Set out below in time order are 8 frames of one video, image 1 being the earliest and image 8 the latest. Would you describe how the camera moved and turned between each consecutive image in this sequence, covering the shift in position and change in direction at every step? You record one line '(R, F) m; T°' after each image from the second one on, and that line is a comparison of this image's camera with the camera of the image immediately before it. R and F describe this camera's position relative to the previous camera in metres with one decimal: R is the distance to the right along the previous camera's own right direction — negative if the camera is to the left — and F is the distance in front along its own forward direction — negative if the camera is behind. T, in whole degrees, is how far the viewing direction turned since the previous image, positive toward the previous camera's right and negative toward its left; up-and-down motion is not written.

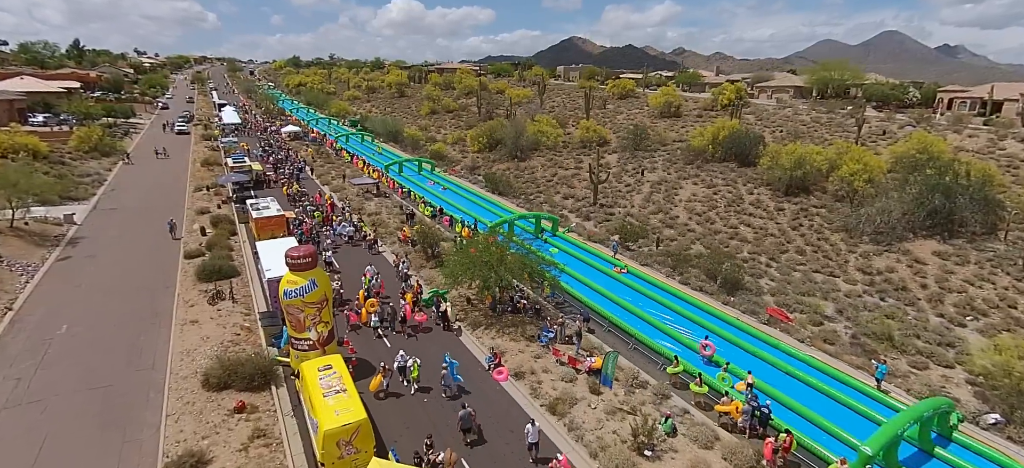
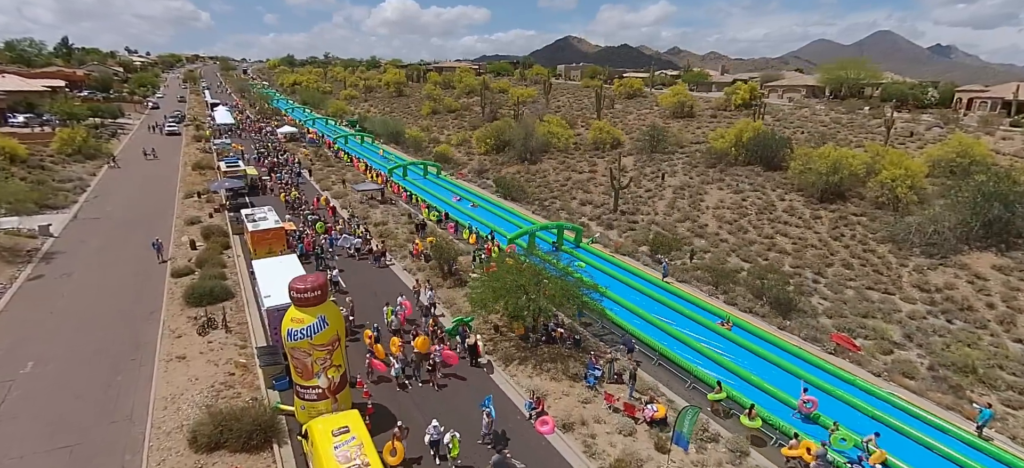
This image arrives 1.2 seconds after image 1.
(-1.3, +2.4) m; +1°
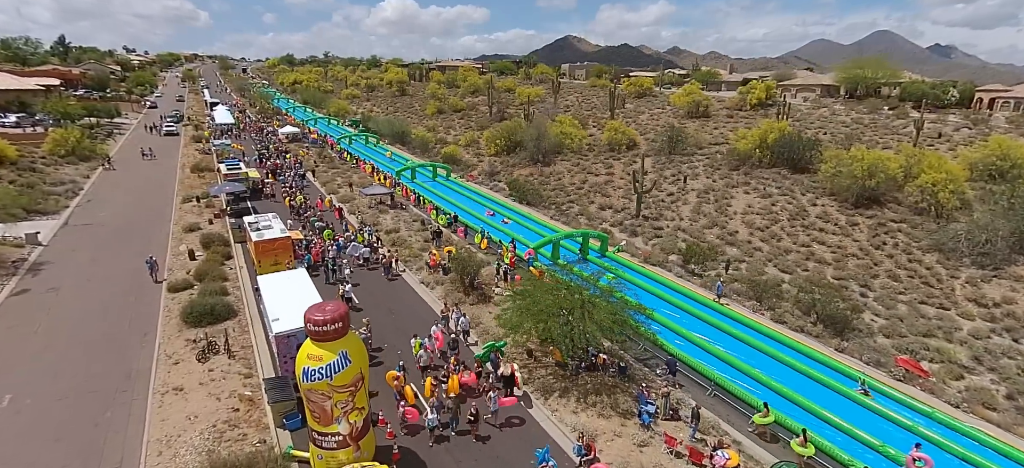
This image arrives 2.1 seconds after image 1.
(-1.1, +1.7) m; 0°
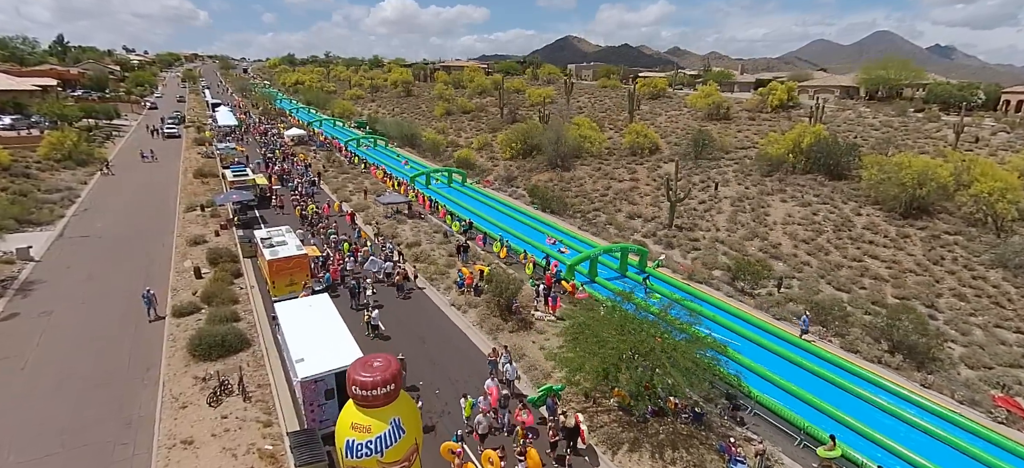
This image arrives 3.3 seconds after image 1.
(-1.5, +1.9) m; 0°
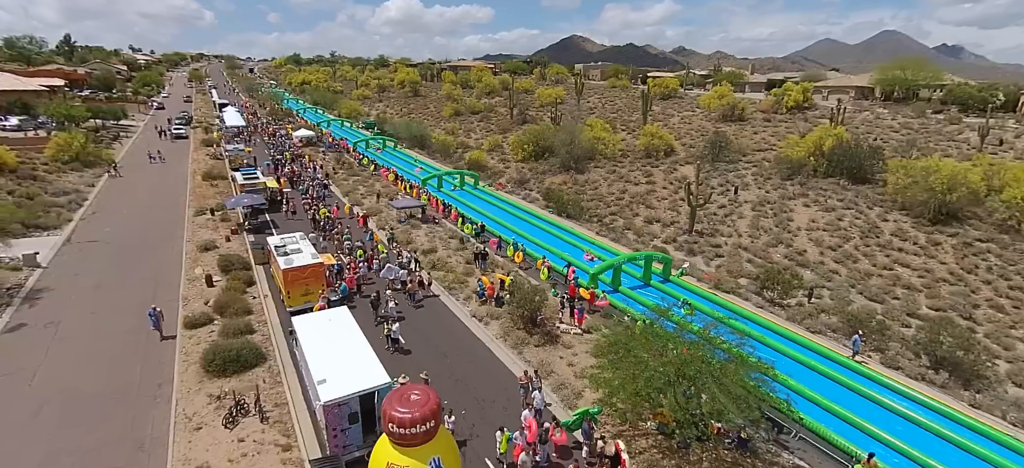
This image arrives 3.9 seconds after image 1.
(-0.7, +0.7) m; 0°
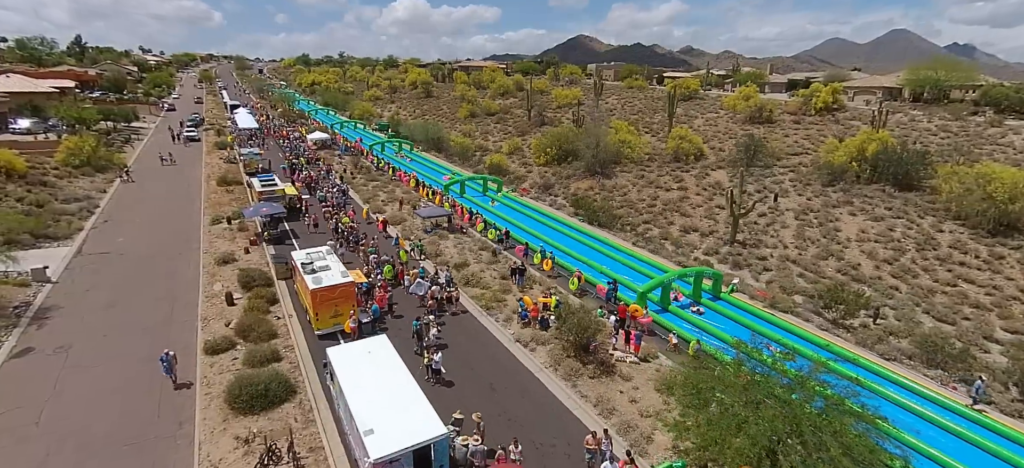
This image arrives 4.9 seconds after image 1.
(-1.4, +1.5) m; -1°
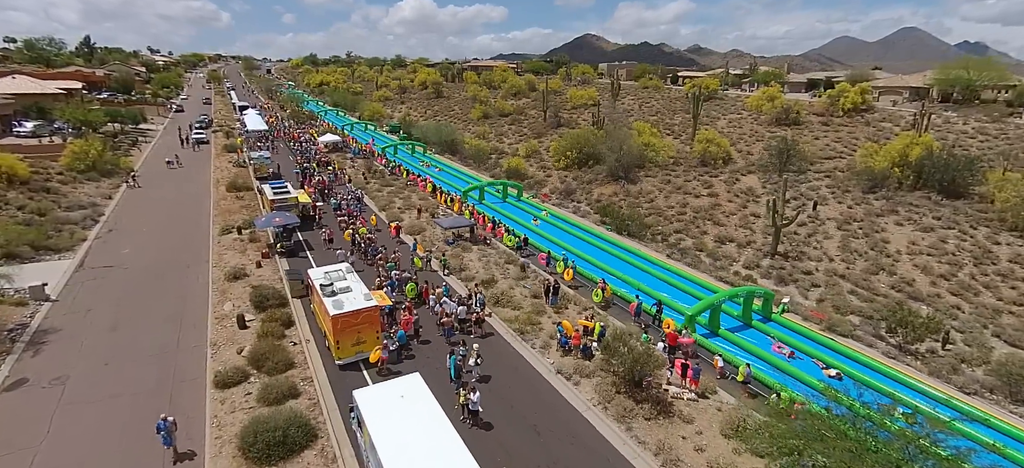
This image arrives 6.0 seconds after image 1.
(-1.0, +1.5) m; -1°
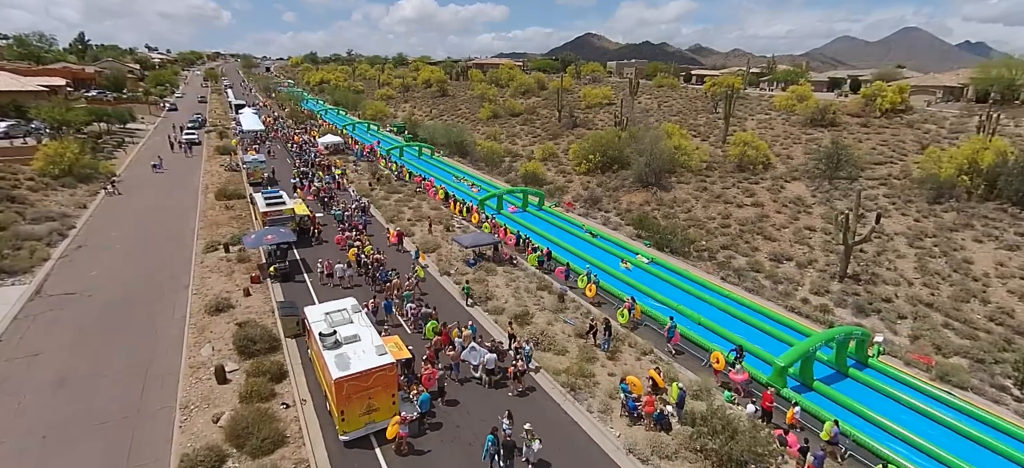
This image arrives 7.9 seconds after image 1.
(-1.3, +3.3) m; 0°
